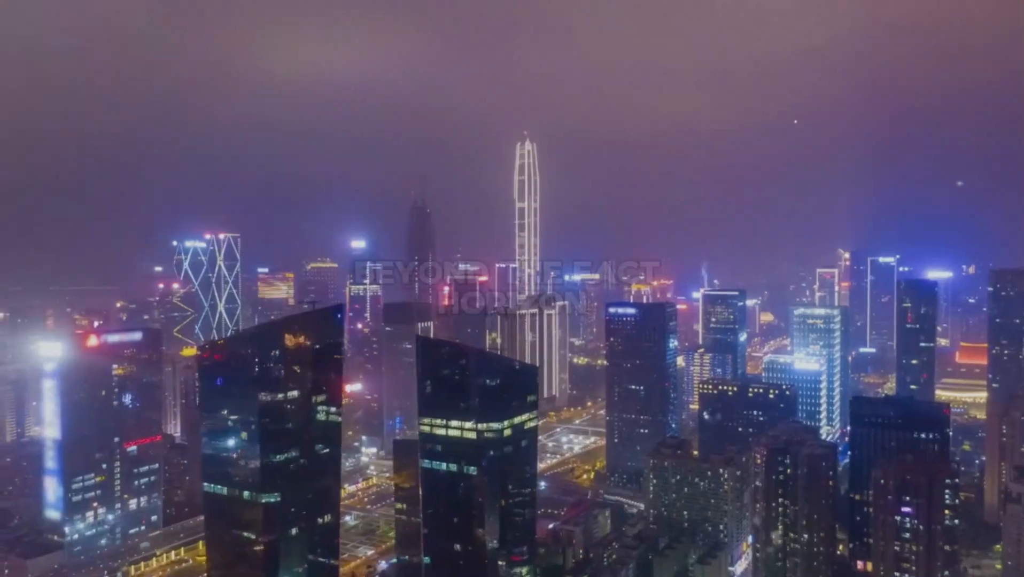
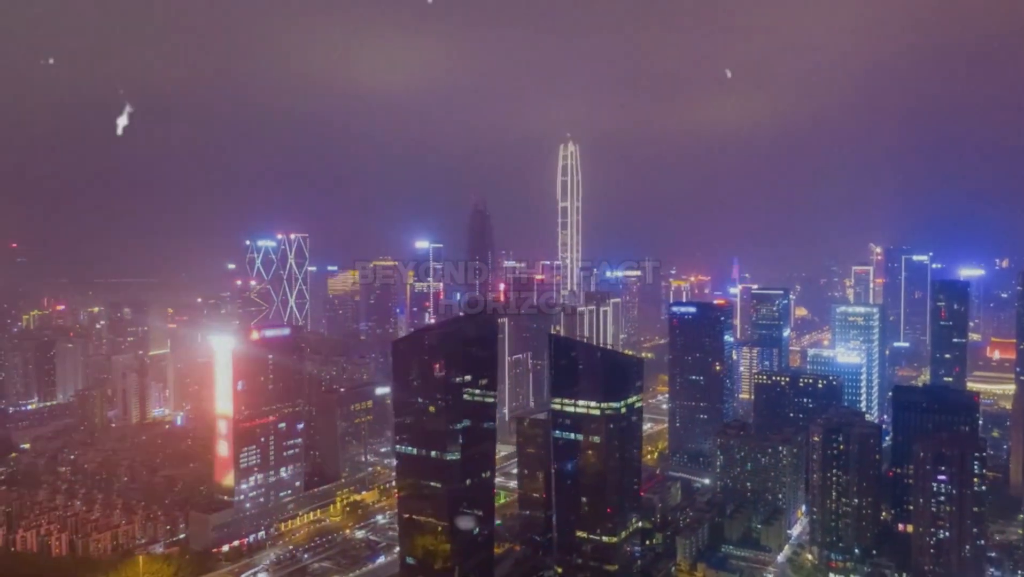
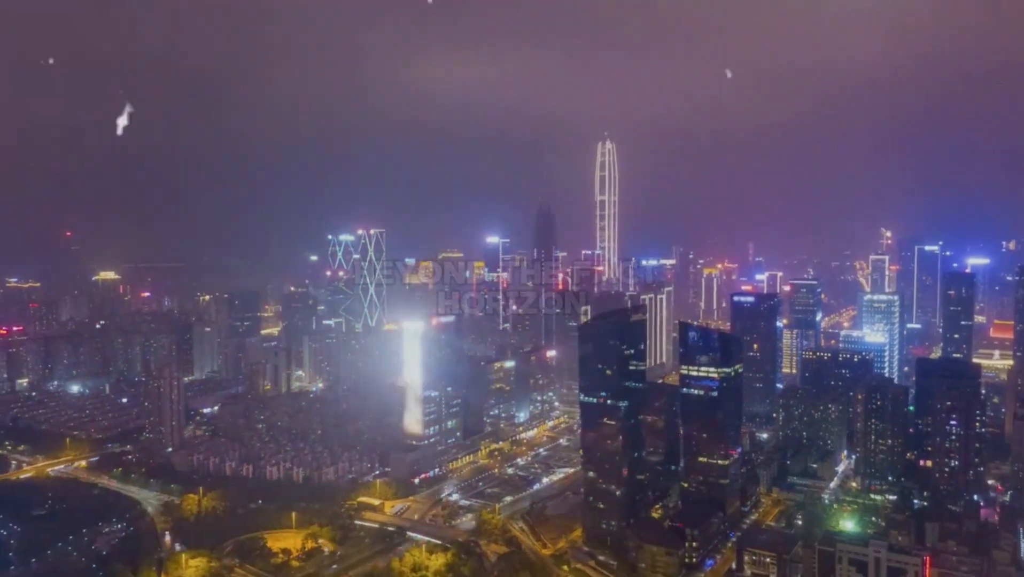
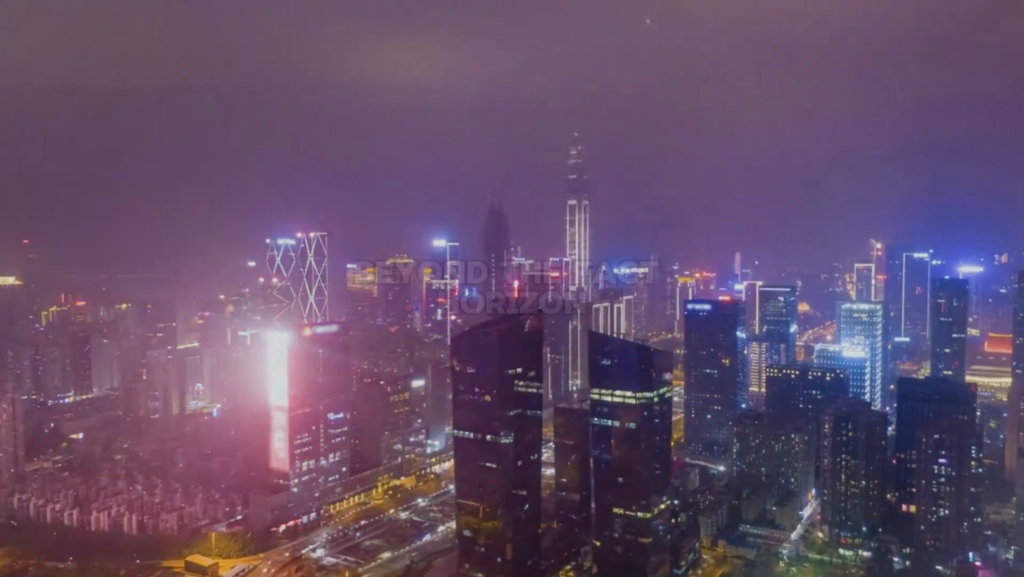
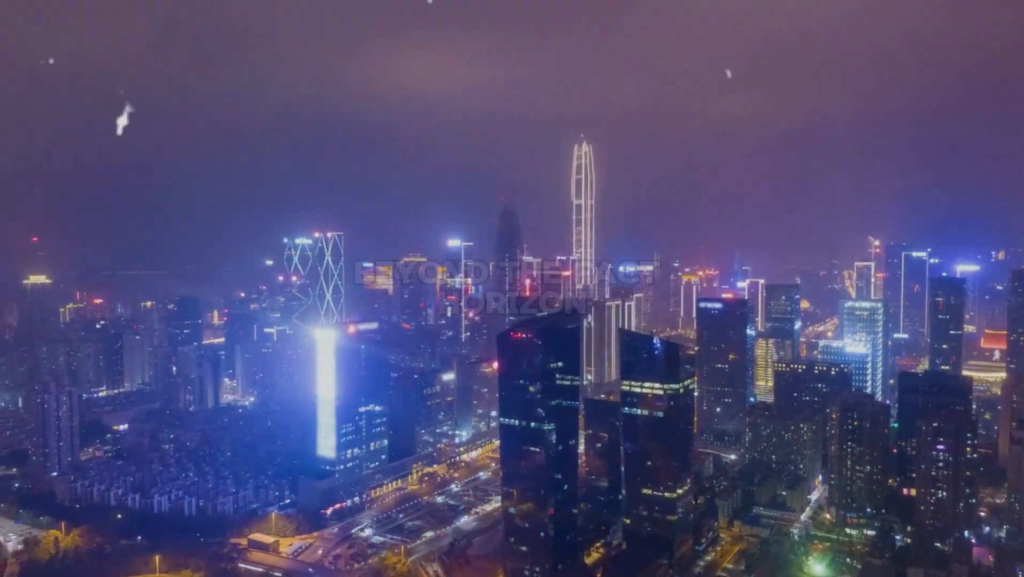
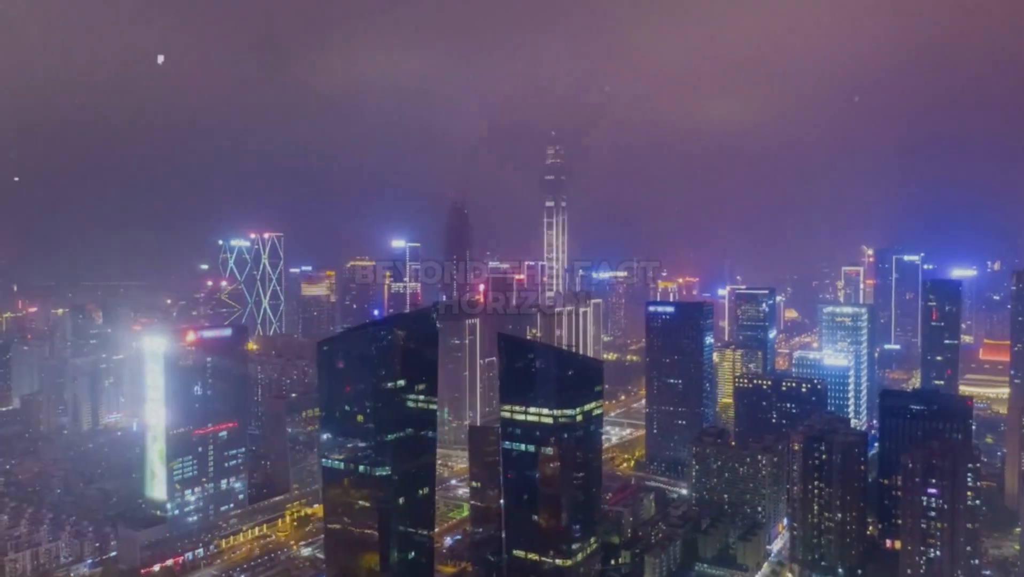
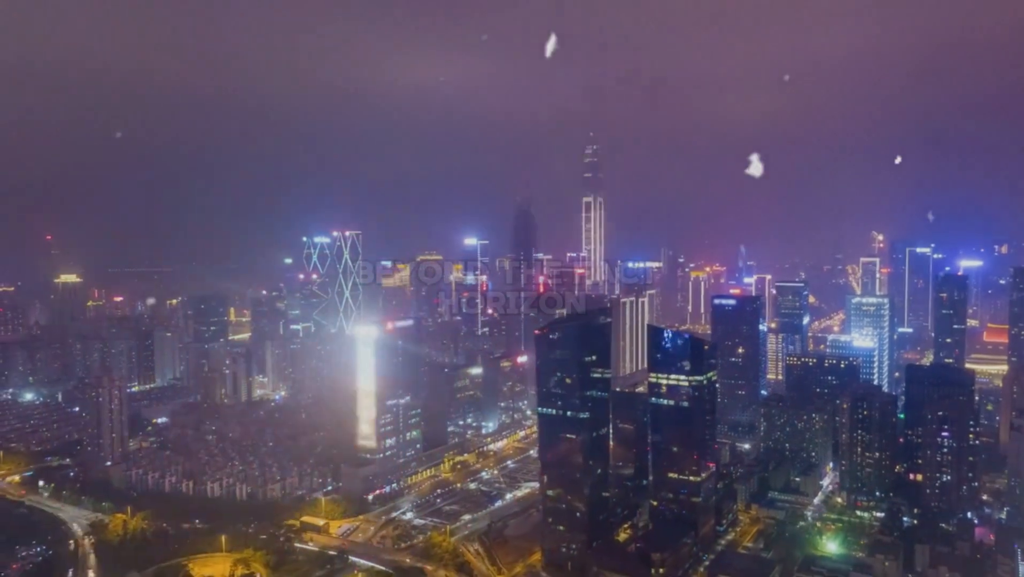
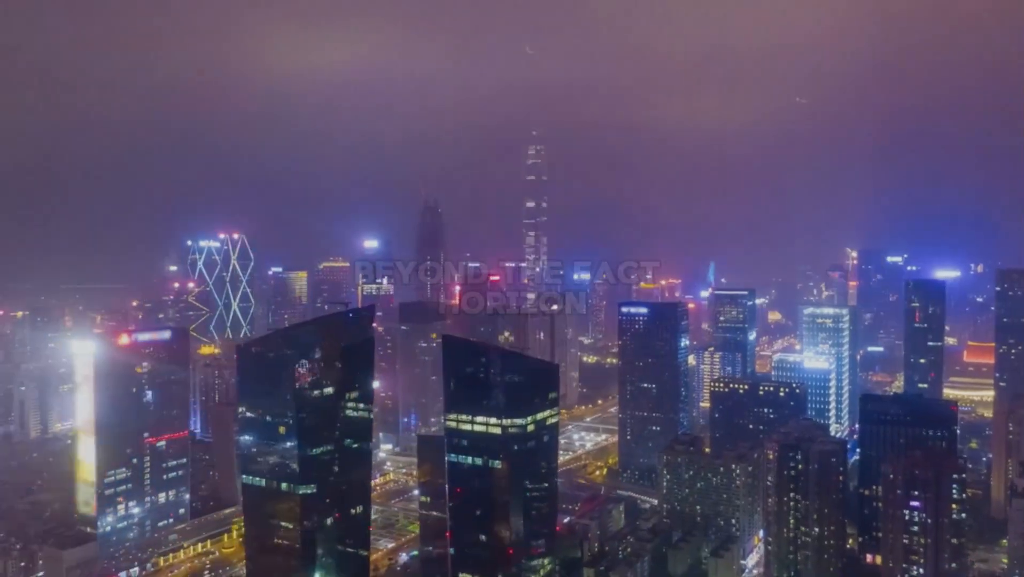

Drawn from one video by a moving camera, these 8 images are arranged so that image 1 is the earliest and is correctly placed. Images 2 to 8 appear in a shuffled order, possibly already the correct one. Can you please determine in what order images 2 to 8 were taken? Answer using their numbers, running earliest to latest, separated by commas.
8, 6, 2, 4, 5, 7, 3
